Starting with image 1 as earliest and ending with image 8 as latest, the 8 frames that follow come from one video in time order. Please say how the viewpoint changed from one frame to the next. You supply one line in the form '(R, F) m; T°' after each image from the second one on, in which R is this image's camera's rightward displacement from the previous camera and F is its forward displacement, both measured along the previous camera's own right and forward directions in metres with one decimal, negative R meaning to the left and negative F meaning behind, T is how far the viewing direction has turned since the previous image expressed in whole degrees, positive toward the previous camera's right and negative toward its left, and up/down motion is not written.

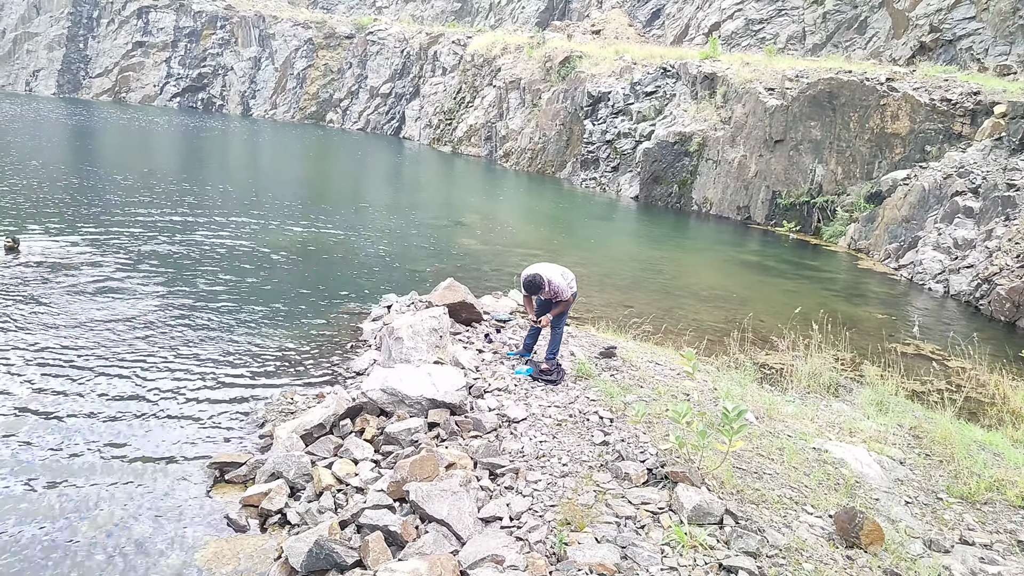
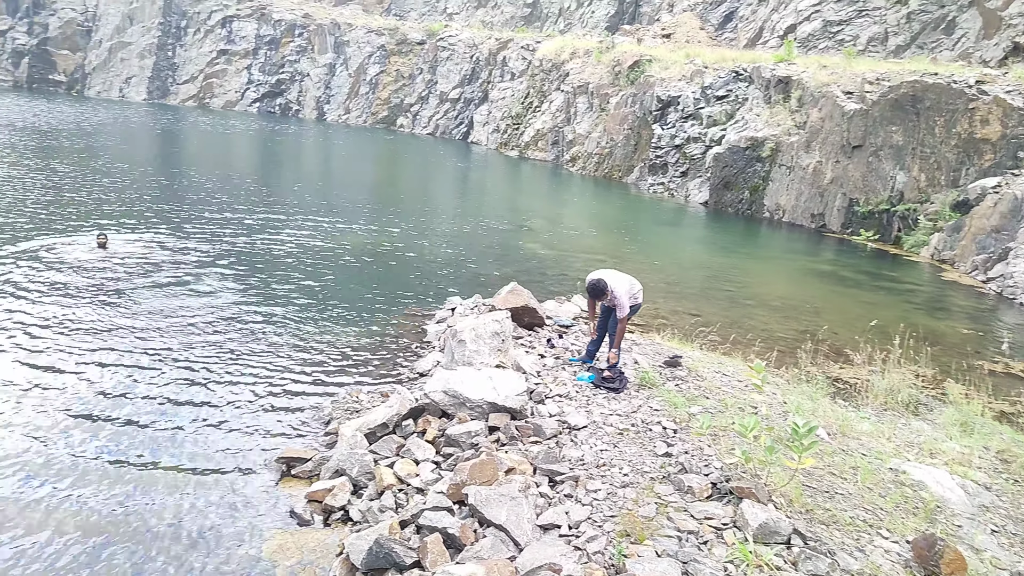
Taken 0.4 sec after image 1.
(0.0, 0.0) m; -5°
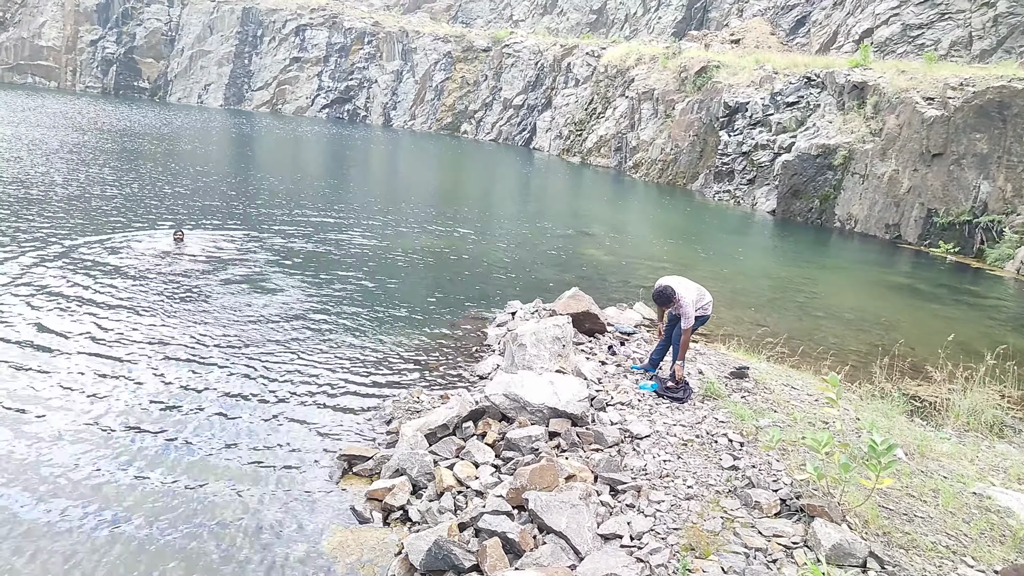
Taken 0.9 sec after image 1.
(-0.1, +0.1) m; -5°
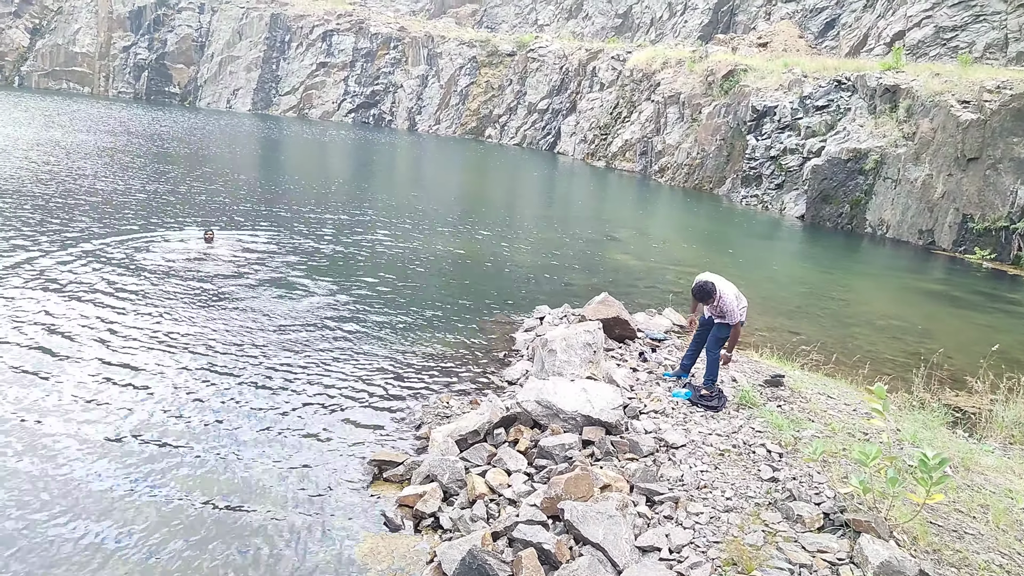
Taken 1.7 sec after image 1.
(-0.1, +0.1) m; -2°
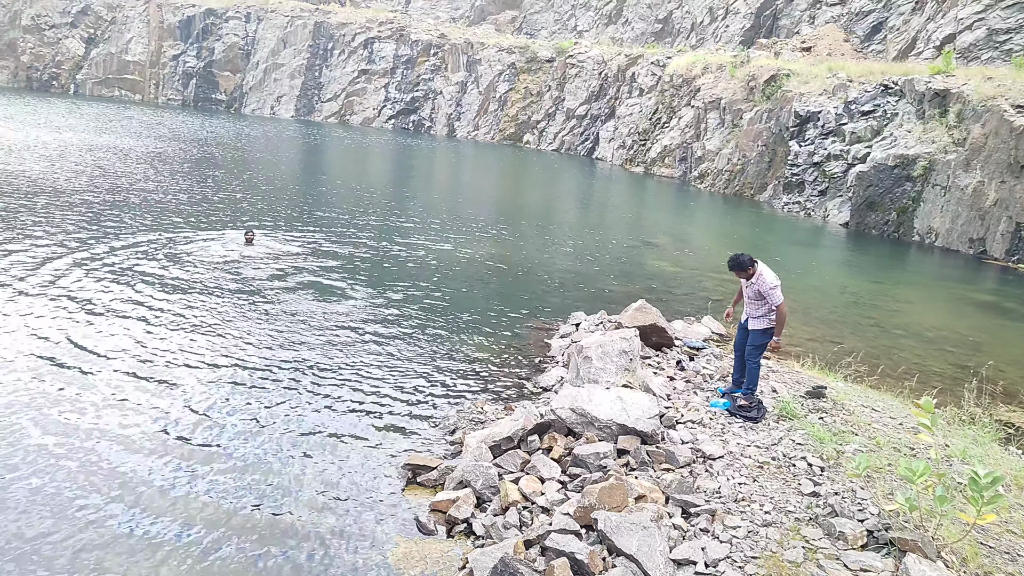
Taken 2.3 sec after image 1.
(0.0, 0.0) m; -3°
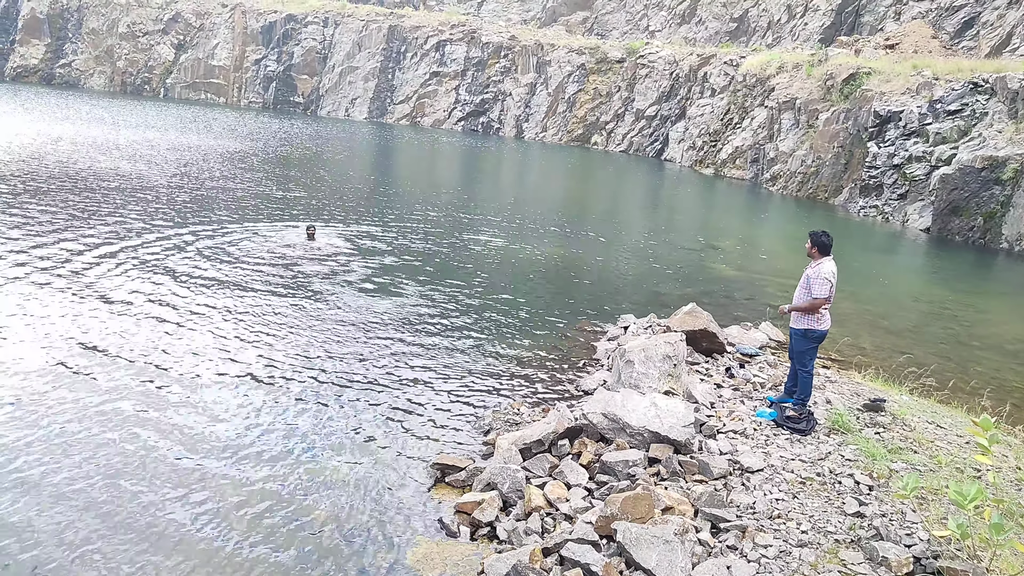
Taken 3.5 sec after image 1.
(+0.4, +0.2) m; -5°
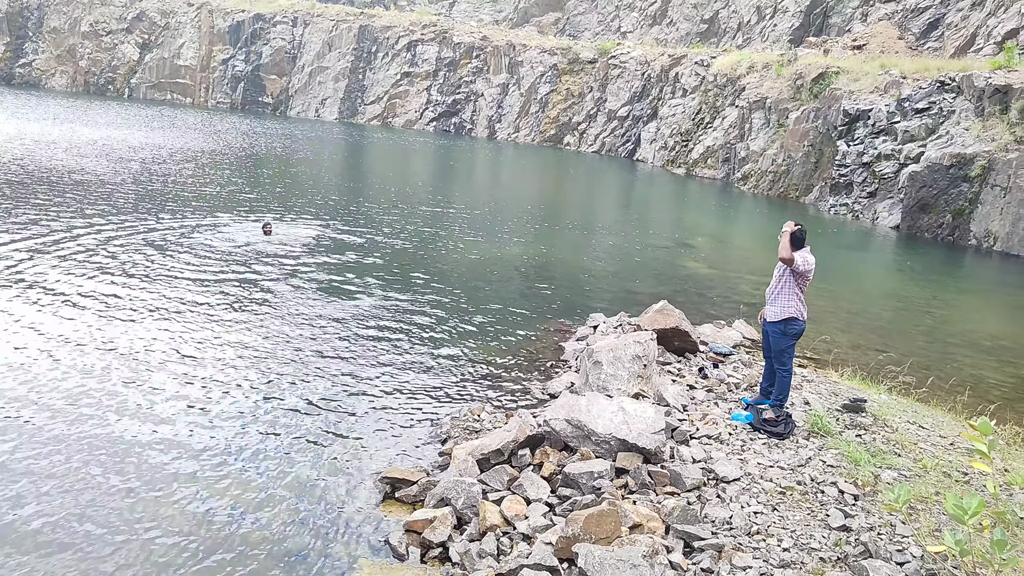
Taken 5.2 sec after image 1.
(+0.2, +0.7) m; +2°
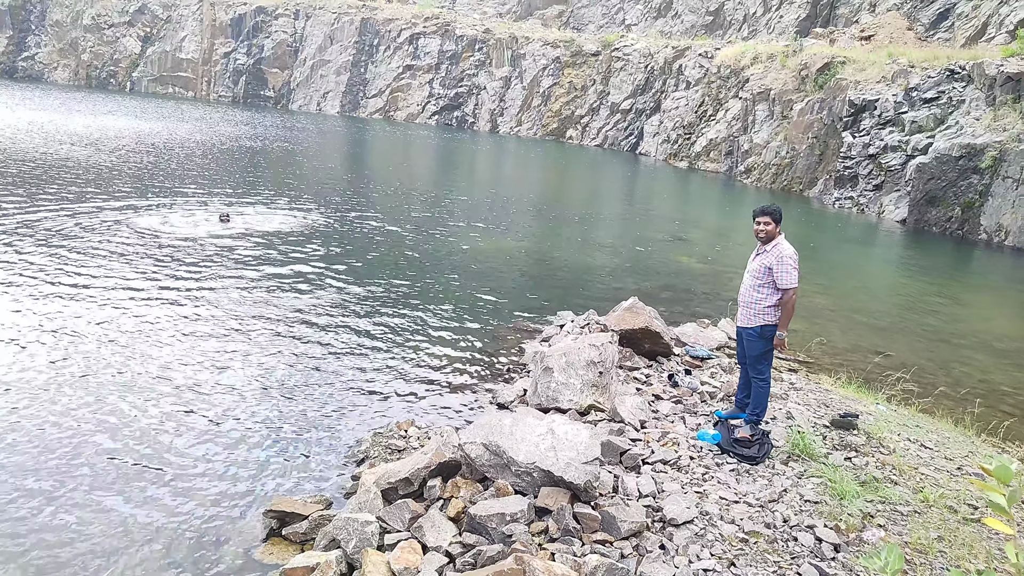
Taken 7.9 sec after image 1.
(+0.9, +1.4) m; 0°
